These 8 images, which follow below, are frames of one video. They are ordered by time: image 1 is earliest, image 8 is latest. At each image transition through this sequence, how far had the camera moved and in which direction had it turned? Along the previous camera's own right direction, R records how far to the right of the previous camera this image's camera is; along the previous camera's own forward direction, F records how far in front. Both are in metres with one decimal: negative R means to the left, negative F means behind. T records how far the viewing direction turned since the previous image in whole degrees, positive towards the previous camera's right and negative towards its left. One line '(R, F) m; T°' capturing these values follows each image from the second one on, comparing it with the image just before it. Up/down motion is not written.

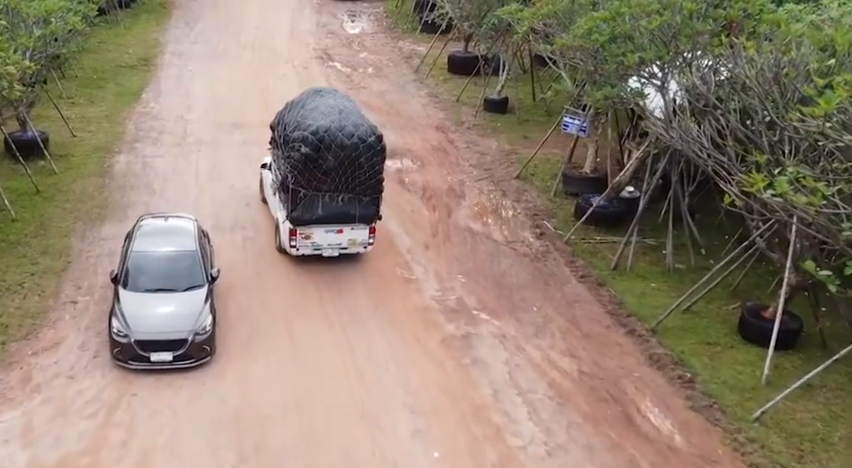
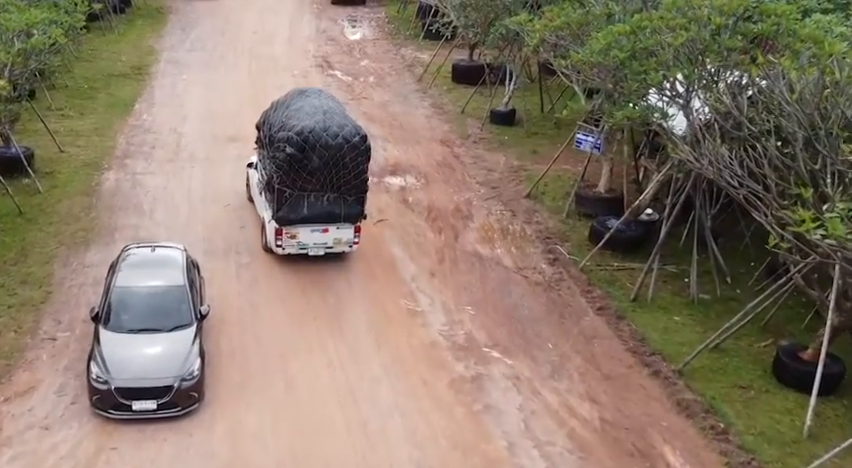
(-0.1, +1.0) m; 0°
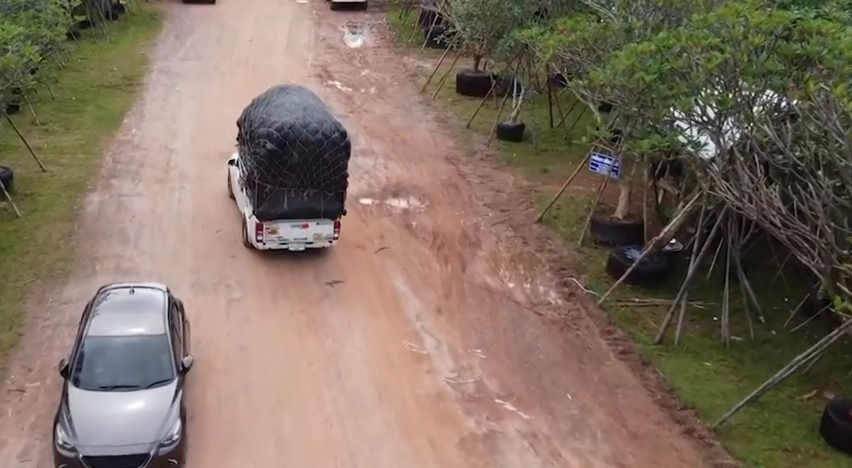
(-0.1, +1.1) m; 0°
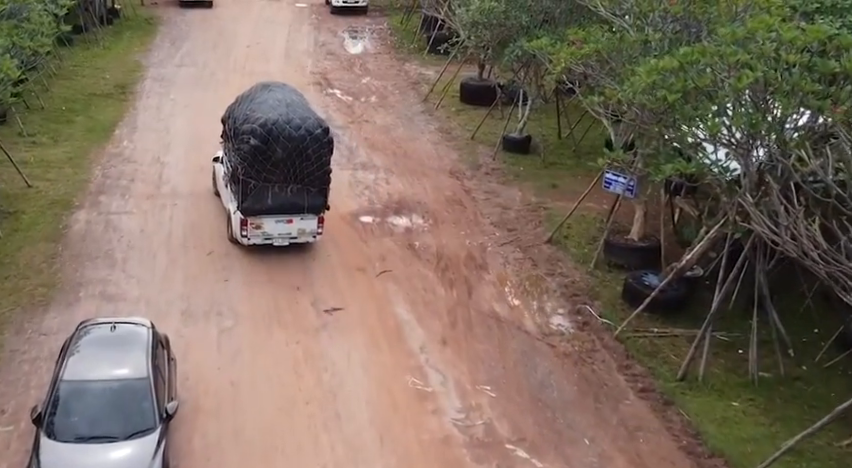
(-0.1, +0.8) m; 0°
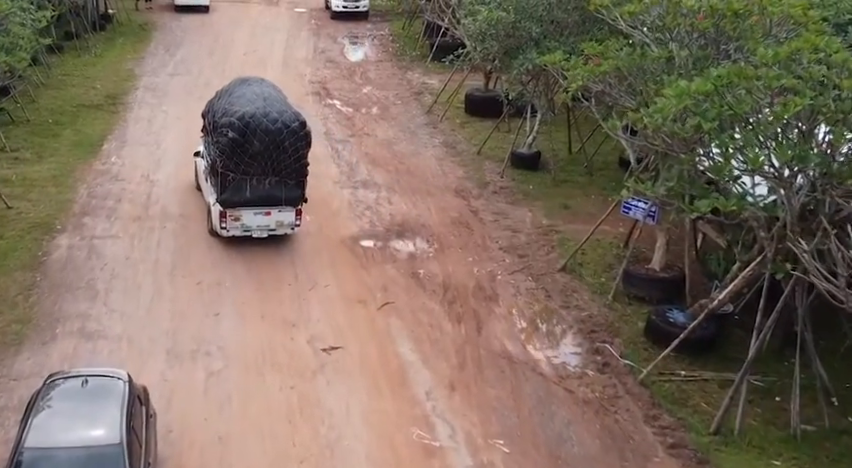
(-0.1, +1.1) m; 0°
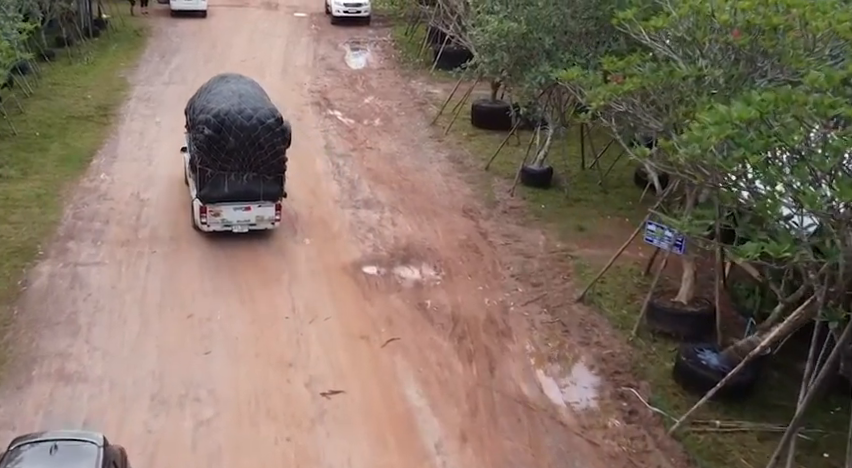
(-0.1, +1.0) m; 0°
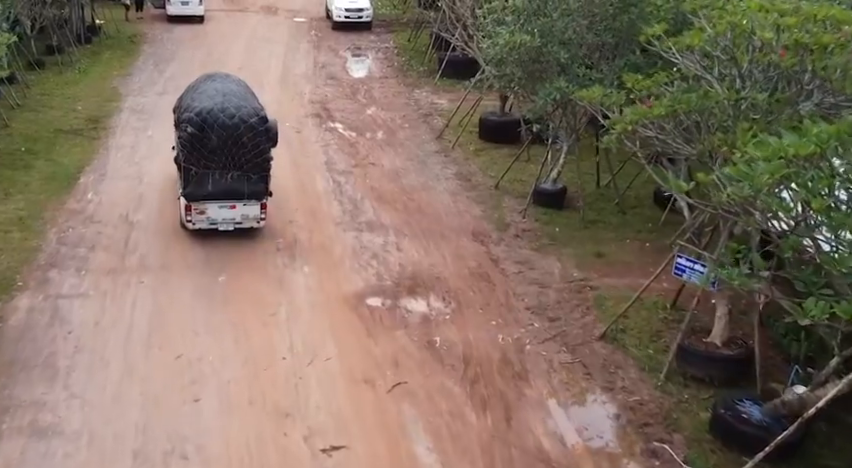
(-0.1, +1.1) m; 0°
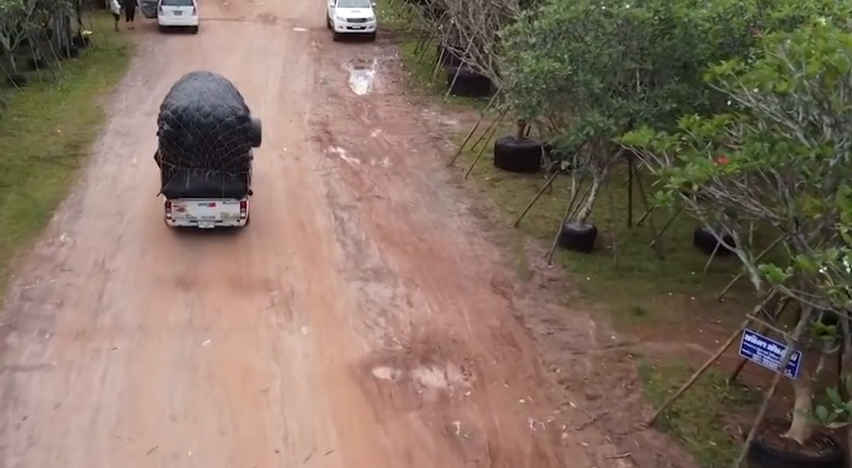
(-0.2, +1.9) m; 0°
